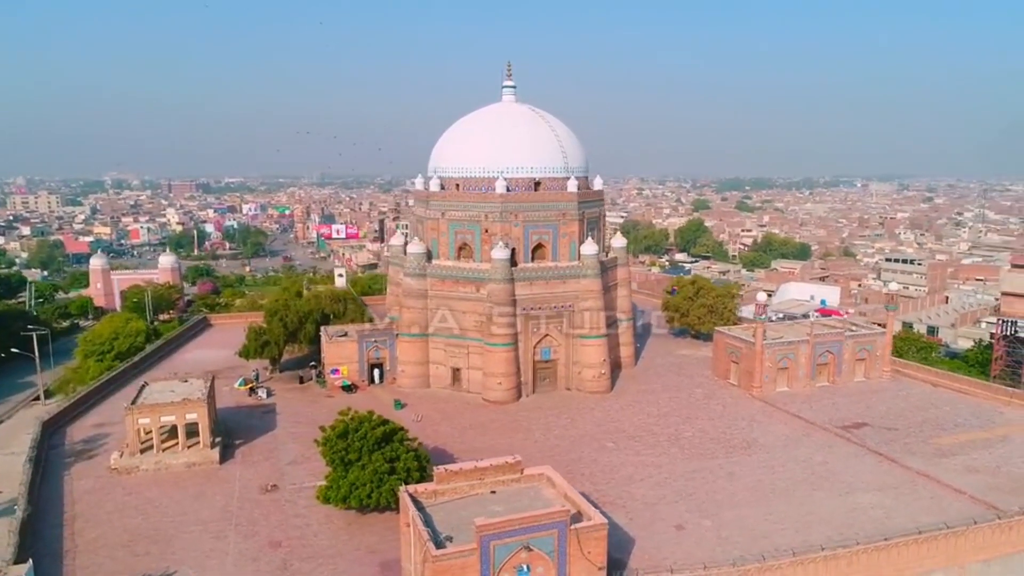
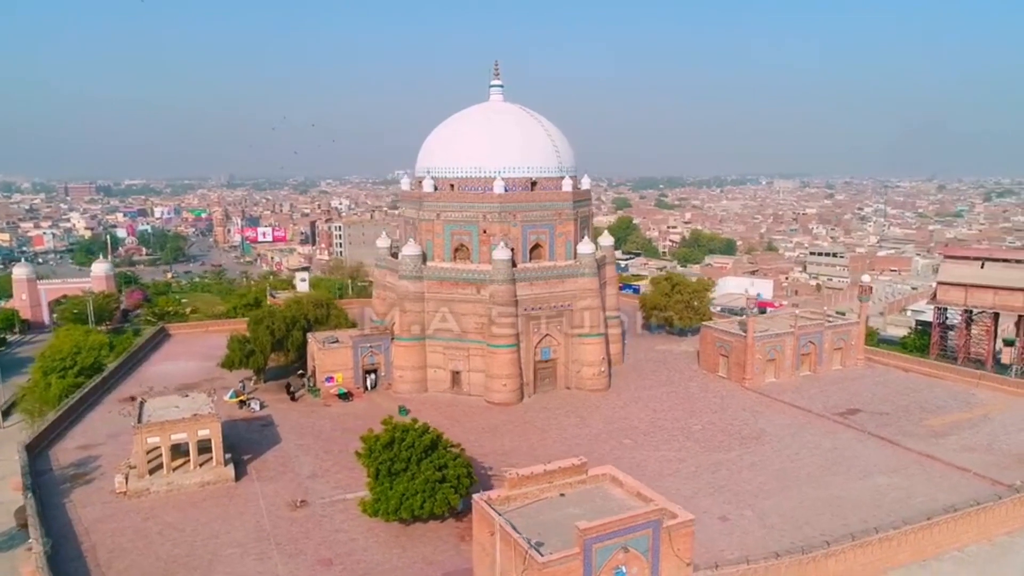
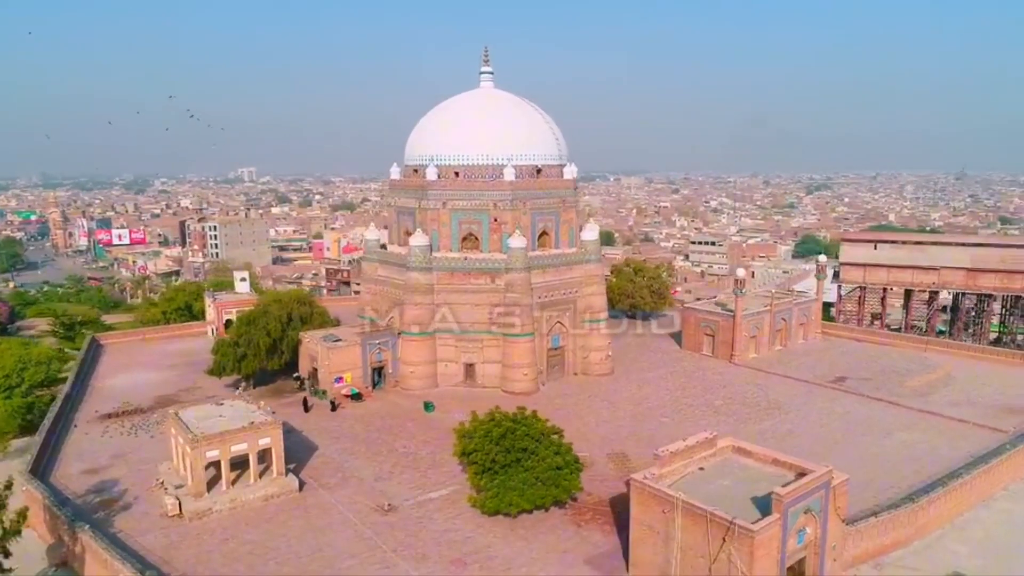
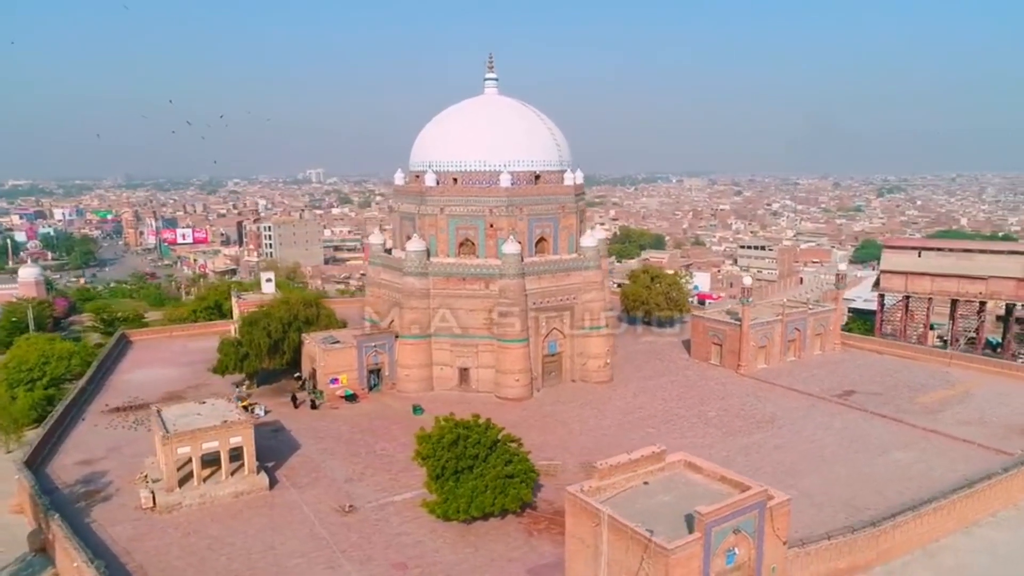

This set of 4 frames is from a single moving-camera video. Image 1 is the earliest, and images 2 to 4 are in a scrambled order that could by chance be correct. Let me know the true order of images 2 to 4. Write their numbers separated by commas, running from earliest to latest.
2, 4, 3
